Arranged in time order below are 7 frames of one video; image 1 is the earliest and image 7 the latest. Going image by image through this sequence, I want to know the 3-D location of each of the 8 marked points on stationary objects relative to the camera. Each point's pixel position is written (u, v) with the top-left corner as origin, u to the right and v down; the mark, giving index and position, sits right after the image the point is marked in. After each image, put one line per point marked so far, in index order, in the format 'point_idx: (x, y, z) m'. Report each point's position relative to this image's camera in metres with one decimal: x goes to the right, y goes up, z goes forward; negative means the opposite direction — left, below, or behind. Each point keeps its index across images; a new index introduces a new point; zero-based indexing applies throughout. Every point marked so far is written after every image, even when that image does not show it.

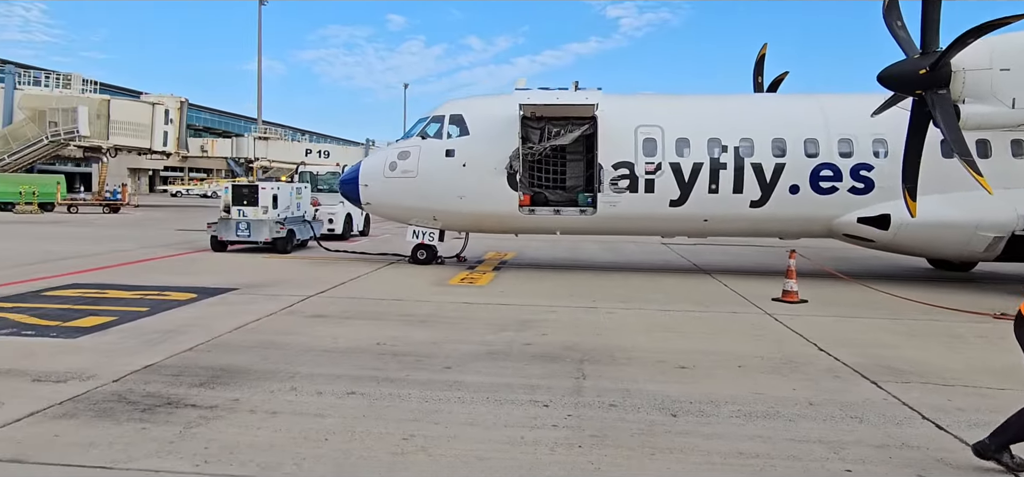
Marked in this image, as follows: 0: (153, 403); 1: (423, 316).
0: (-2.5, -1.1, +5.1) m
1: (-1.0, -0.9, +8.3) m
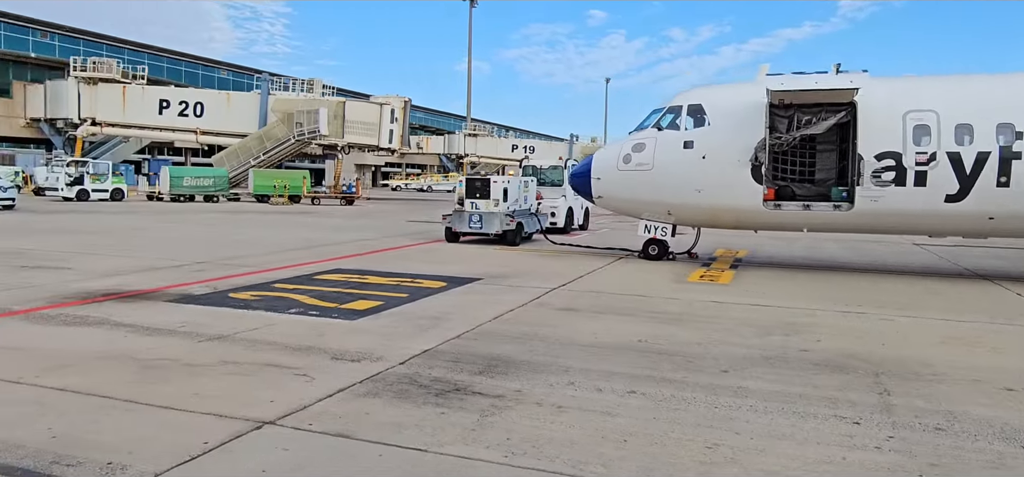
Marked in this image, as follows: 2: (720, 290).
0: (-0.5, -1.1, +5.2) m
1: (+1.8, -0.8, +7.9) m
2: (+2.7, -0.7, +9.6) m
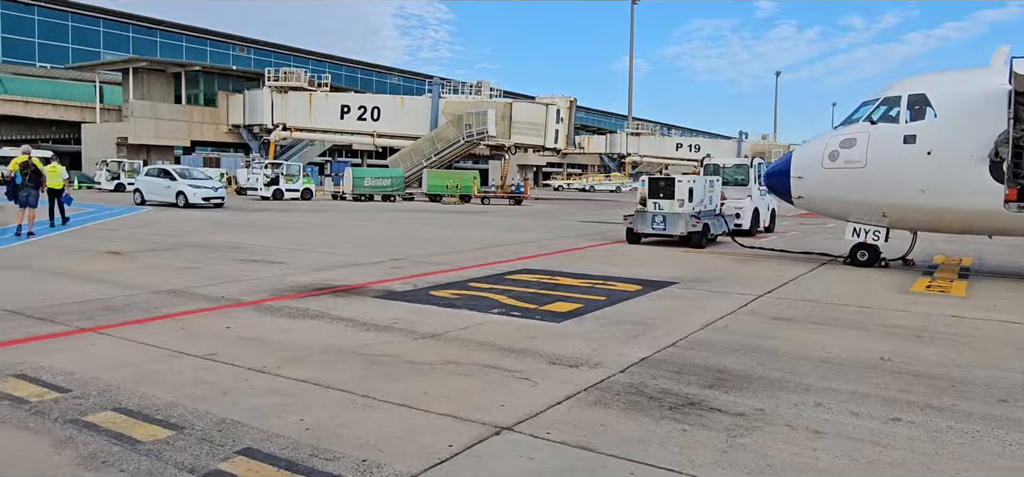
0: (+1.1, -1.1, +4.9) m
1: (+3.8, -0.9, +7.1) m
2: (+5.1, -0.8, +8.6) m
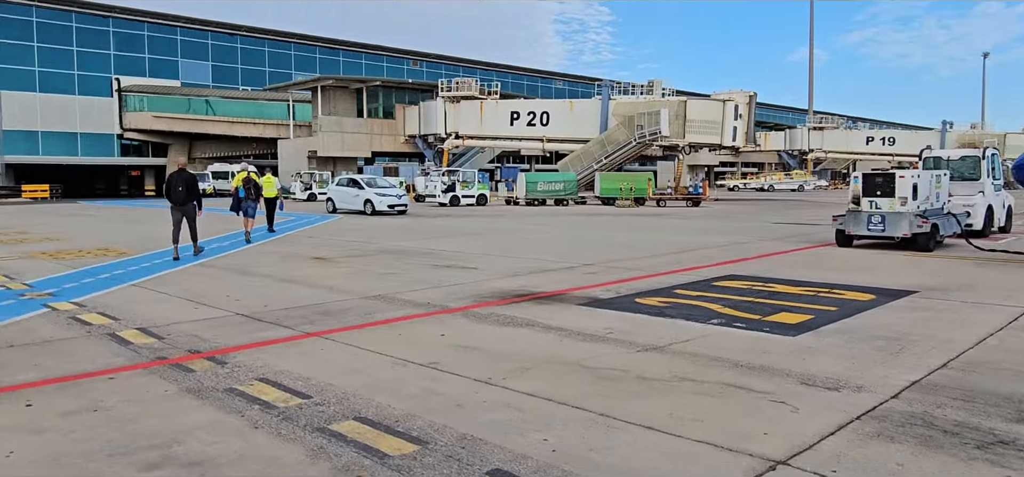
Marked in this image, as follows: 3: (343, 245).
0: (+2.6, -1.1, +4.0) m
1: (+5.8, -0.9, +5.6) m
2: (+7.3, -0.8, +6.8) m
3: (-3.5, -0.1, +15.1) m
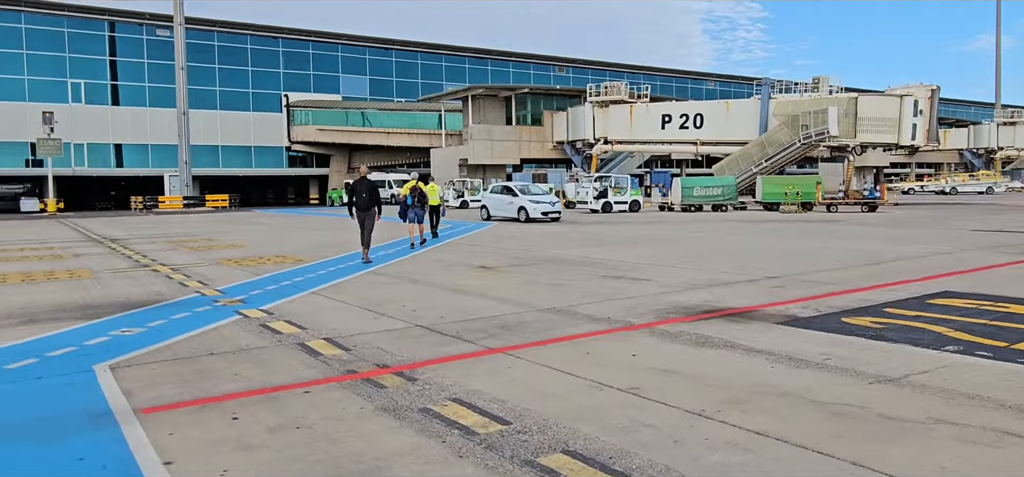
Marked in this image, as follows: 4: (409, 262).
0: (+3.7, -1.2, +3.0) m
1: (+7.1, -1.0, +3.9) m
2: (+8.9, -0.9, +4.8) m
3: (-0.2, -0.3, +15.0) m
4: (-2.0, -0.5, +14.4) m
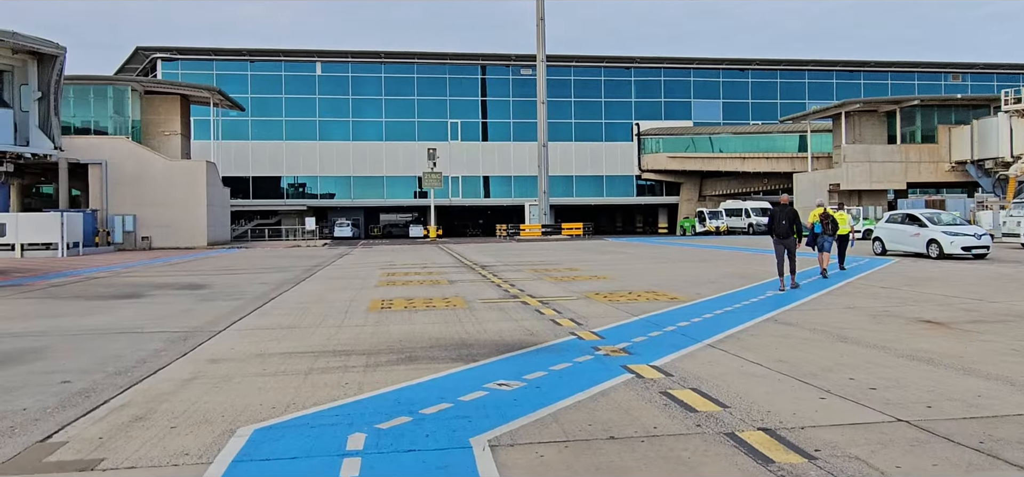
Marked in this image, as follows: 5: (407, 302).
0: (+4.8, -1.4, -1.2) m
1: (+8.3, -1.3, -1.9) m
2: (+10.3, -1.2, -1.9) m
3: (+6.6, -1.0, +11.3) m
4: (+4.7, -1.1, +11.6) m
5: (-1.9, -1.1, +13.0) m
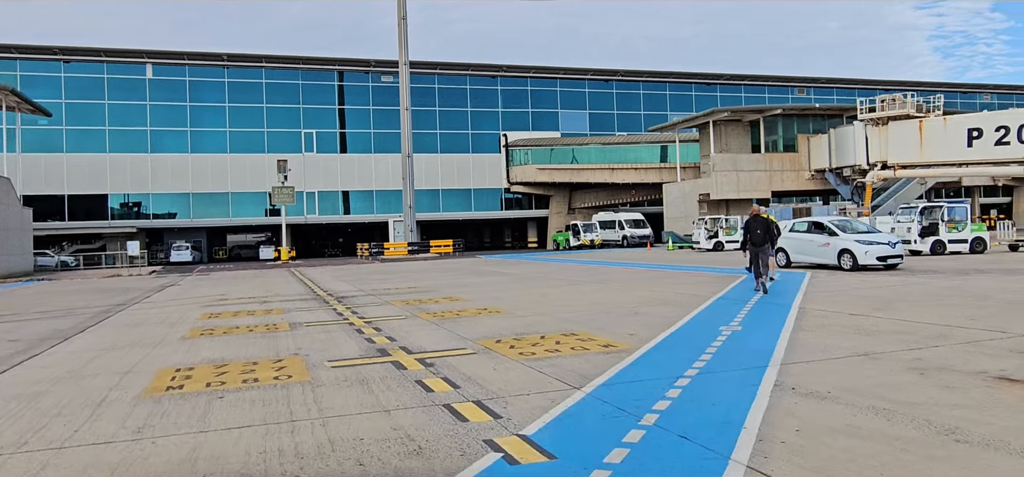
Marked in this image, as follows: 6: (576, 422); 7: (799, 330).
0: (+5.7, -1.3, -4.3) m
1: (+9.3, -1.1, -4.3) m
2: (+11.2, -1.0, -3.9) m
3: (+5.2, -1.1, +8.3) m
4: (+3.3, -1.3, +8.2) m
5: (-3.4, -1.5, +8.4) m
6: (+0.5, -1.4, +5.7) m
7: (+4.0, -1.2, +10.1) m
